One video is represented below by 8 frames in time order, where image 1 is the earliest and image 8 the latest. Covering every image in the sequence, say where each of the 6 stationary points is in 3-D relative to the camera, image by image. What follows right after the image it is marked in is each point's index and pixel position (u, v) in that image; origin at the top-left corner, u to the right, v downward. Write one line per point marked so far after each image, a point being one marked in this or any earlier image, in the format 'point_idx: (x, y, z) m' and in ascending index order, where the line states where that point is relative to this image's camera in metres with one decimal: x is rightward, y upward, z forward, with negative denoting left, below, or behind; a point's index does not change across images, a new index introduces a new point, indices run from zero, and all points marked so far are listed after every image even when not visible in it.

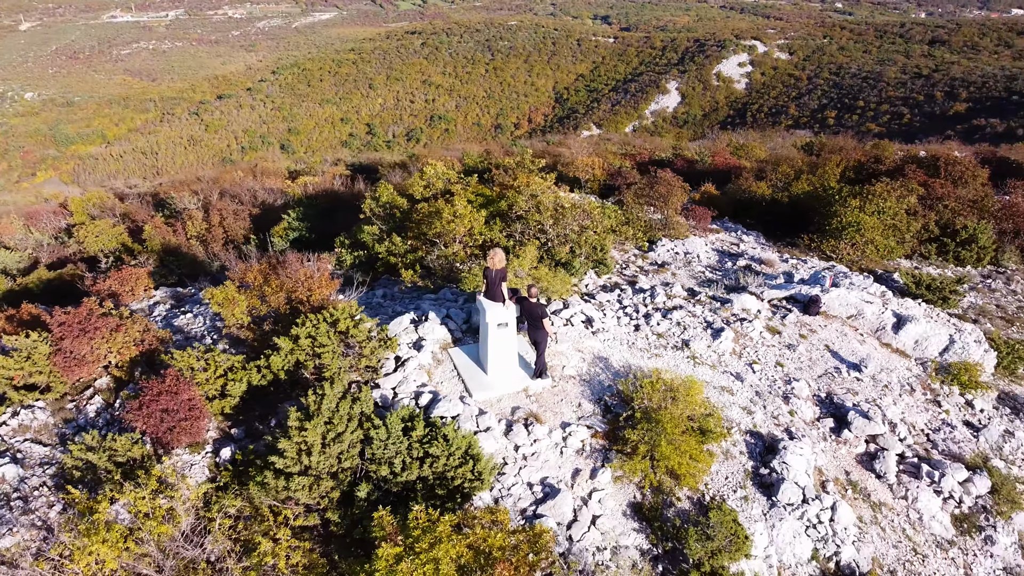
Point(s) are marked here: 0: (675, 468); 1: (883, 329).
0: (+1.0, -1.1, +5.0) m
1: (+3.3, -0.4, +7.0) m
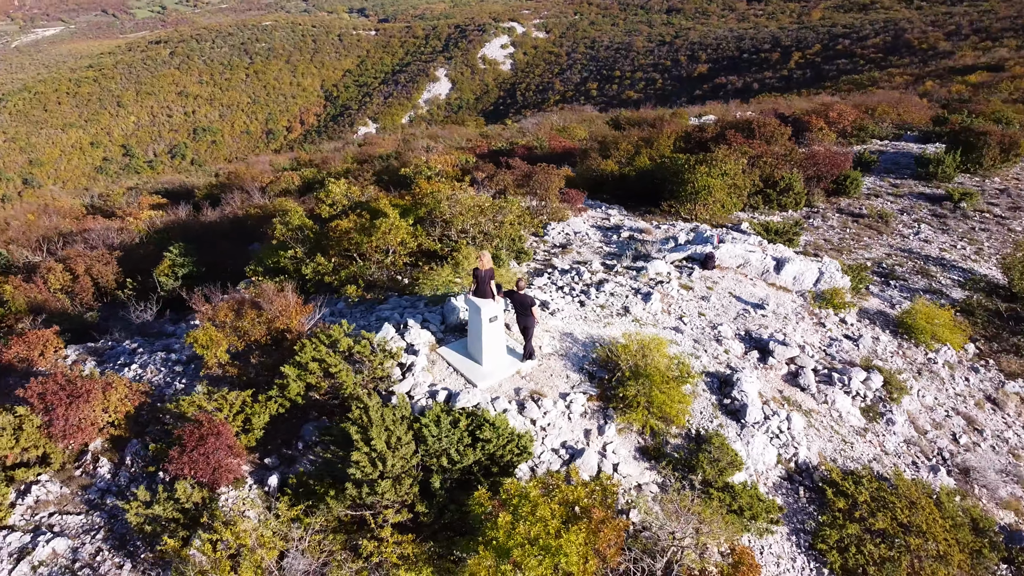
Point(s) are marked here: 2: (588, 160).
0: (+1.2, -0.9, +5.9) m
1: (+2.7, +0.2, +8.4) m
2: (+1.3, +2.2, +13.9) m
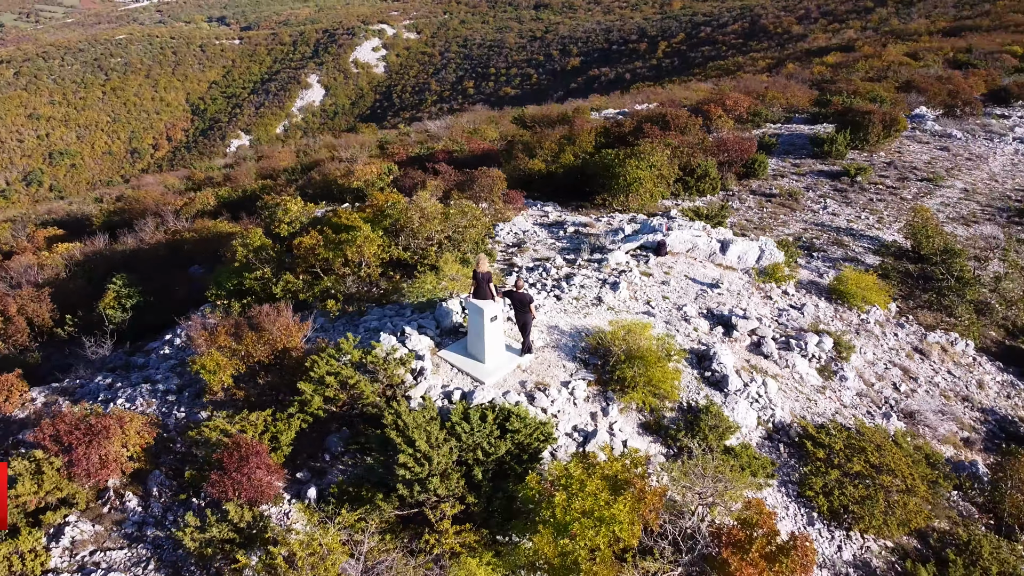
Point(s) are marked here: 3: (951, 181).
0: (+1.2, -0.8, +6.5) m
1: (+2.3, +0.4, +9.1) m
2: (0.0, +2.3, +14.4) m
3: (+7.6, +1.9, +13.9) m
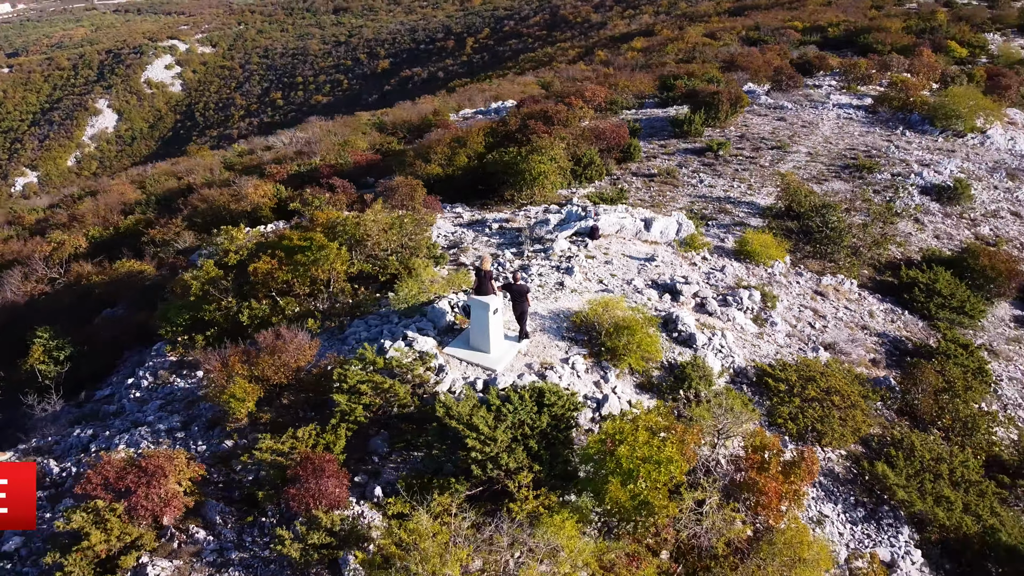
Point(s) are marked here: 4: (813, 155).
0: (+1.3, -0.6, +7.4) m
1: (+1.6, +0.7, +10.2) m
2: (-1.9, +2.2, +14.8) m
3: (+5.6, +2.8, +15.9) m
4: (+5.8, +2.5, +15.4) m
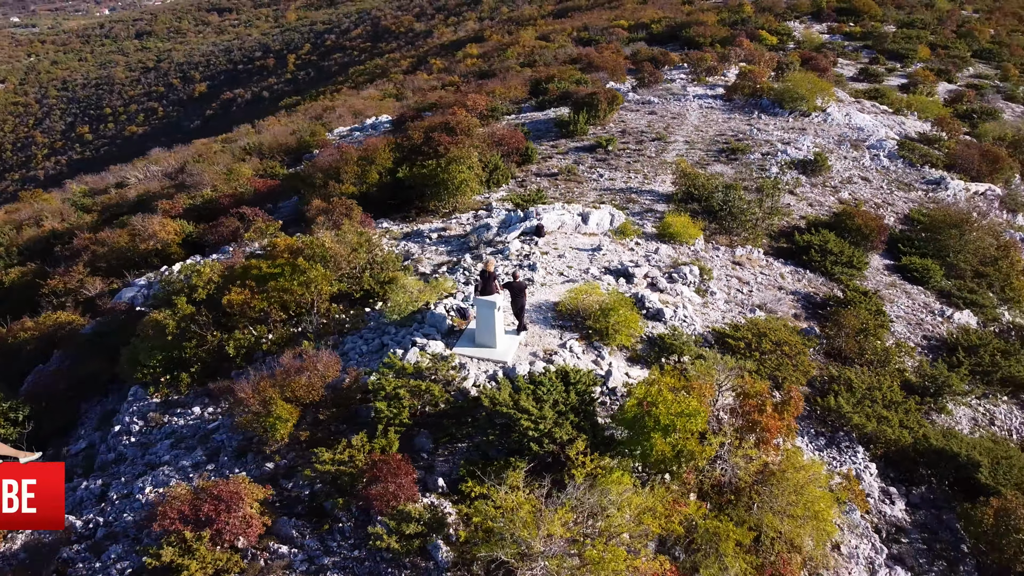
0: (+1.2, -0.4, +8.3) m
1: (+0.9, +0.9, +11.1) m
2: (-3.6, +1.8, +15.0) m
3: (+3.5, +3.3, +17.5) m
4: (+3.8, +3.1, +17.0) m
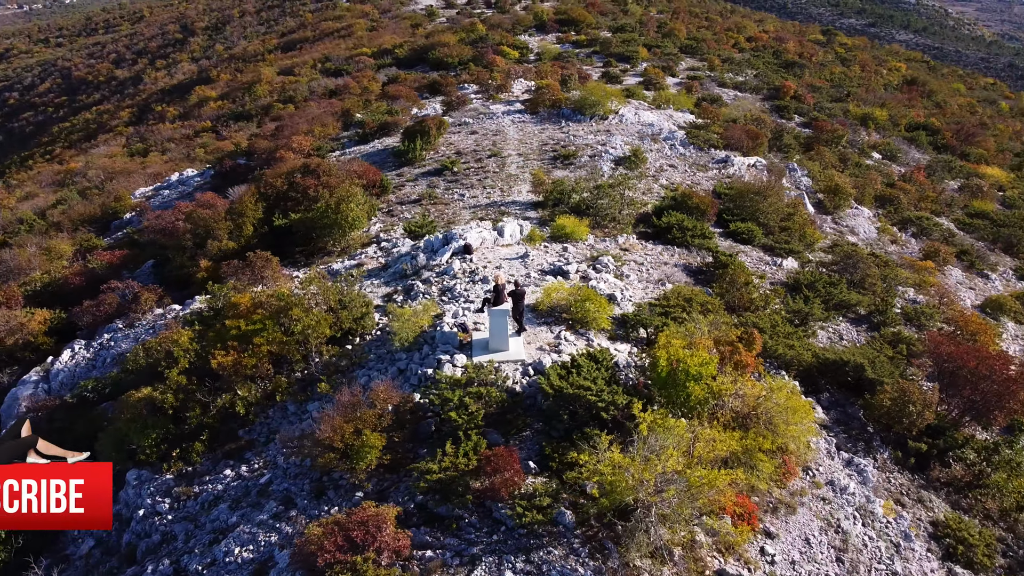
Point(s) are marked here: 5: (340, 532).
0: (+1.1, -0.3, +9.7) m
1: (-0.3, +0.7, +12.3) m
2: (-5.8, +0.7, +14.7) m
3: (-0.2, +3.2, +19.2) m
4: (+0.3, +3.1, +18.9) m
5: (-1.4, -2.0, +6.5) m
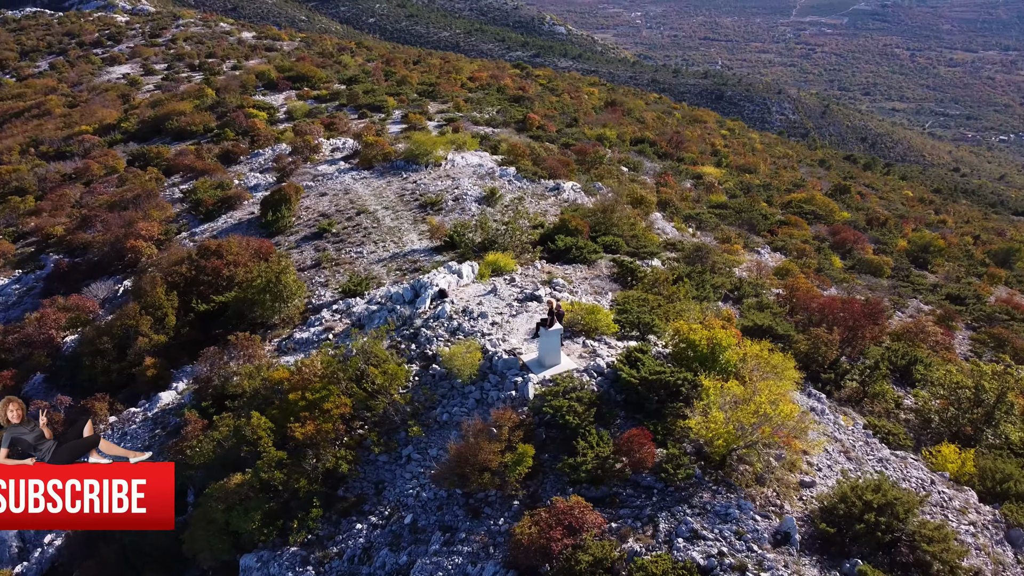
0: (+1.3, -0.5, +11.7) m
1: (-1.0, +0.1, +13.7) m
2: (-6.9, -1.1, +14.1) m
3: (-3.6, +2.0, +20.2) m
4: (-3.0, +2.0, +20.0) m
5: (+0.4, -2.3, +7.8) m
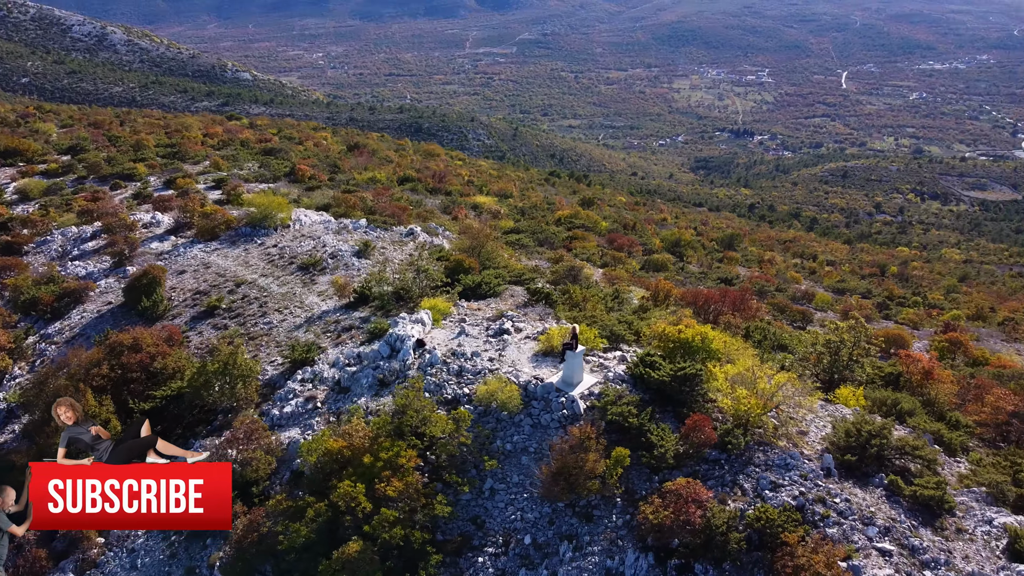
0: (+1.3, -0.8, +13.3) m
1: (-1.6, -0.8, +14.4) m
2: (-7.0, -2.9, +12.8) m
3: (-6.5, +0.3, +19.8) m
4: (-6.0, +0.3, +19.8) m
5: (+2.0, -2.5, +9.3) m
